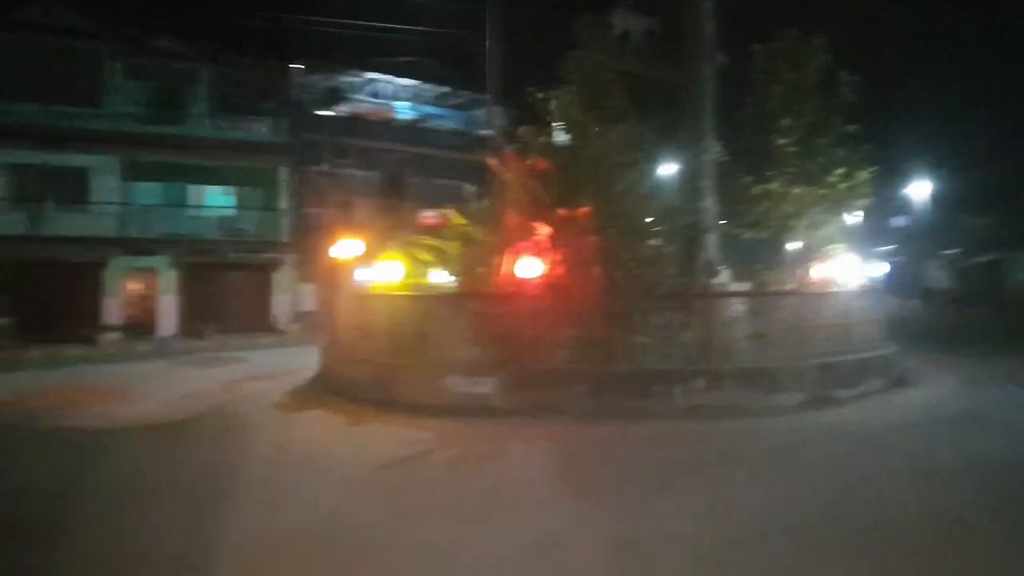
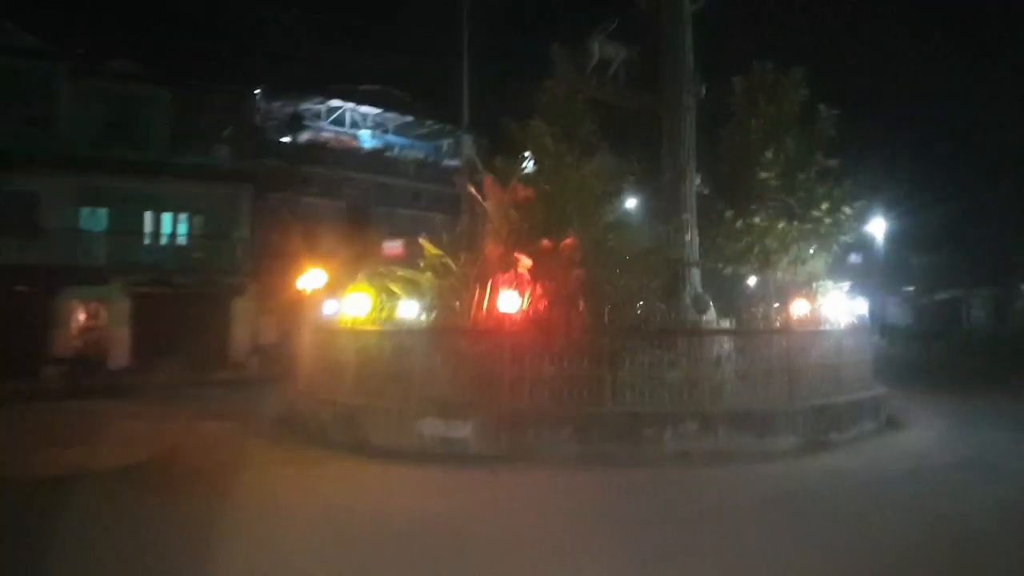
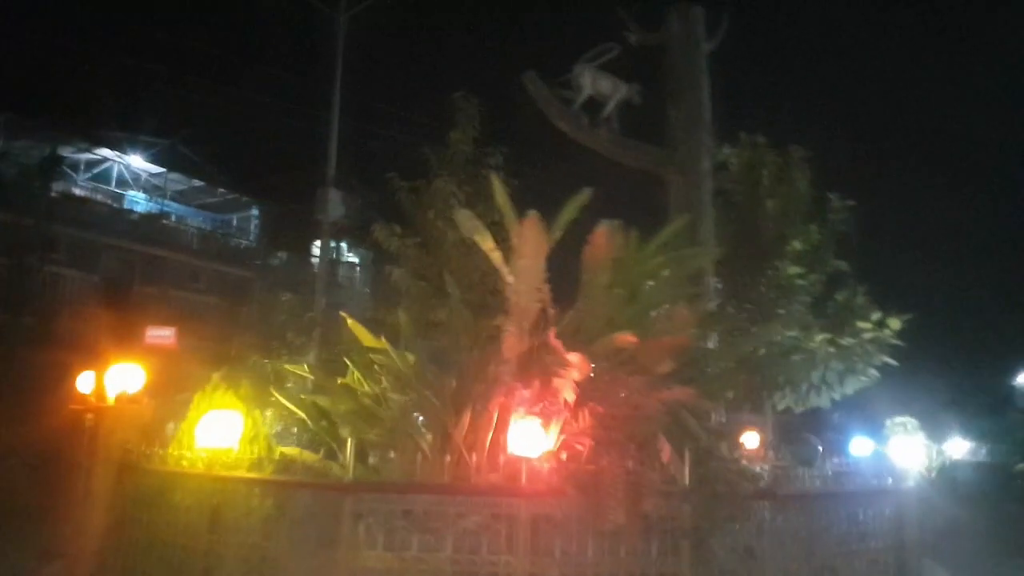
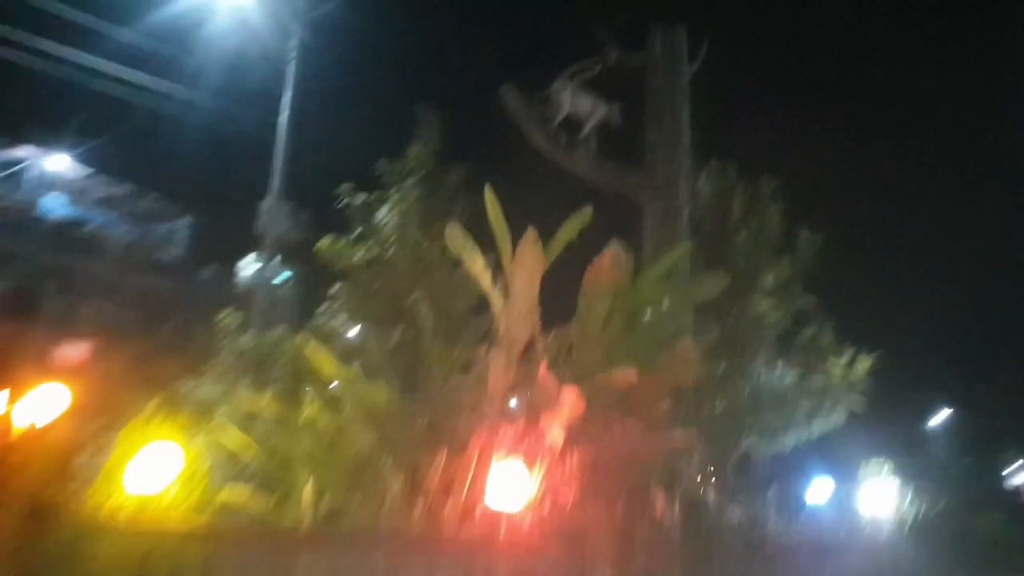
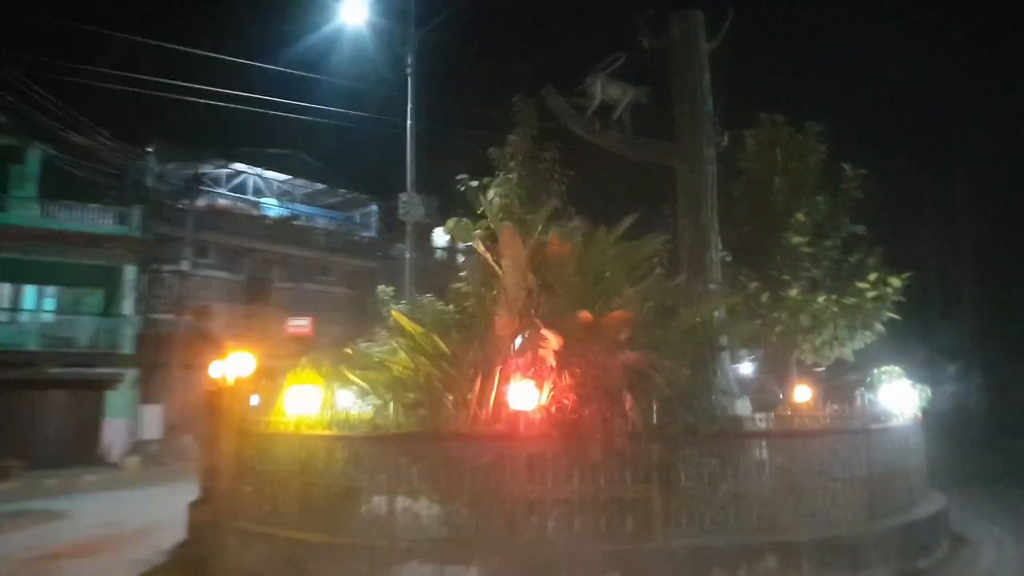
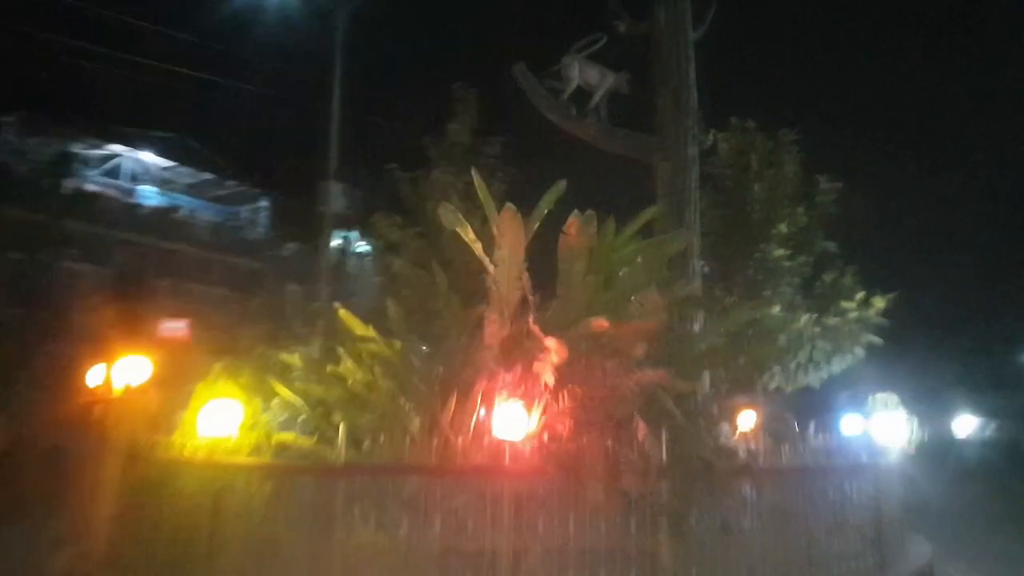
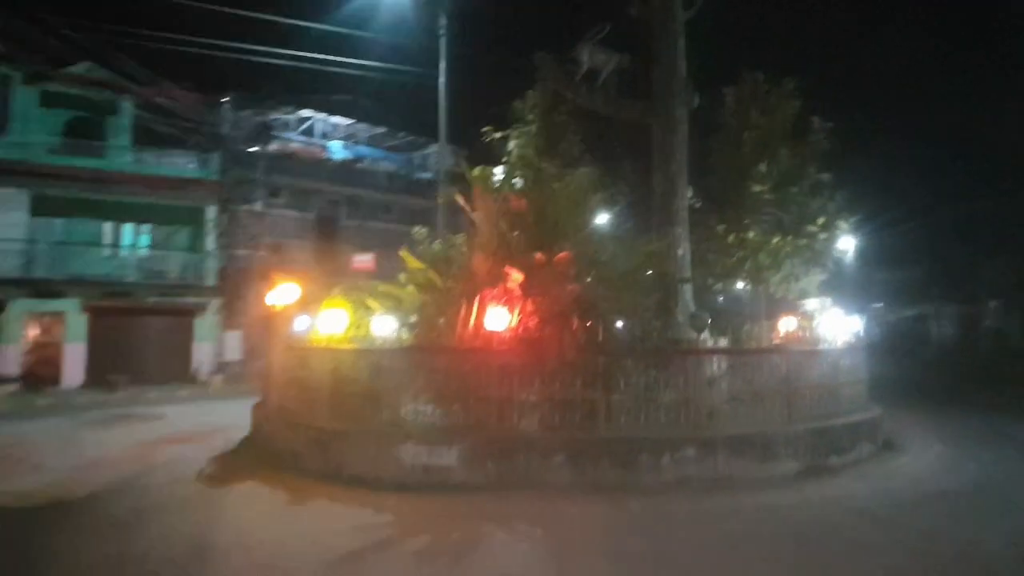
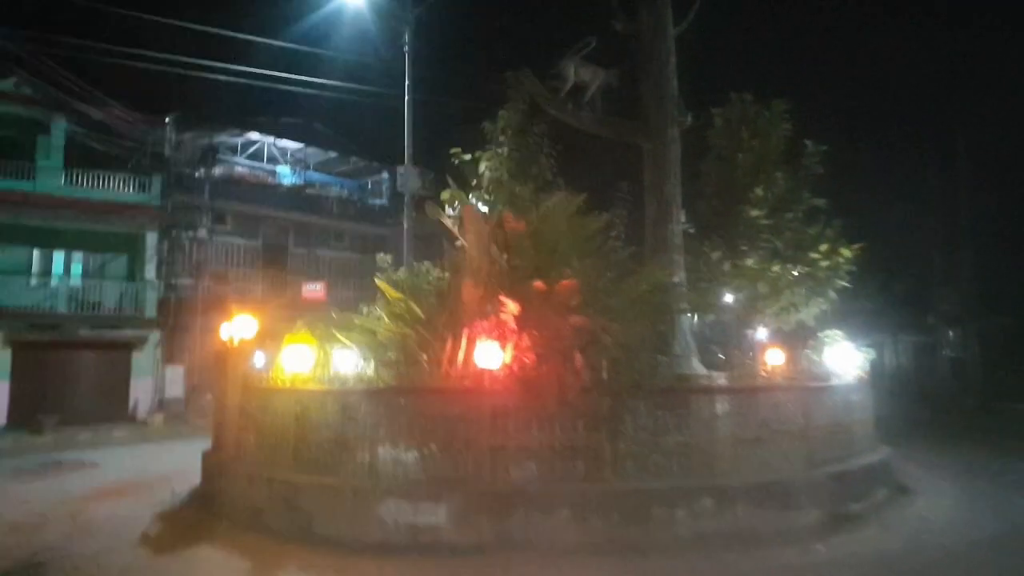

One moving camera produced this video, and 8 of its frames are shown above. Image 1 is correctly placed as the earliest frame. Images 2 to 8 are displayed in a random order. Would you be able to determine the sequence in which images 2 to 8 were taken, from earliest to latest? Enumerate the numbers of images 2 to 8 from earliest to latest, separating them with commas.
2, 7, 8, 5, 6, 3, 4
